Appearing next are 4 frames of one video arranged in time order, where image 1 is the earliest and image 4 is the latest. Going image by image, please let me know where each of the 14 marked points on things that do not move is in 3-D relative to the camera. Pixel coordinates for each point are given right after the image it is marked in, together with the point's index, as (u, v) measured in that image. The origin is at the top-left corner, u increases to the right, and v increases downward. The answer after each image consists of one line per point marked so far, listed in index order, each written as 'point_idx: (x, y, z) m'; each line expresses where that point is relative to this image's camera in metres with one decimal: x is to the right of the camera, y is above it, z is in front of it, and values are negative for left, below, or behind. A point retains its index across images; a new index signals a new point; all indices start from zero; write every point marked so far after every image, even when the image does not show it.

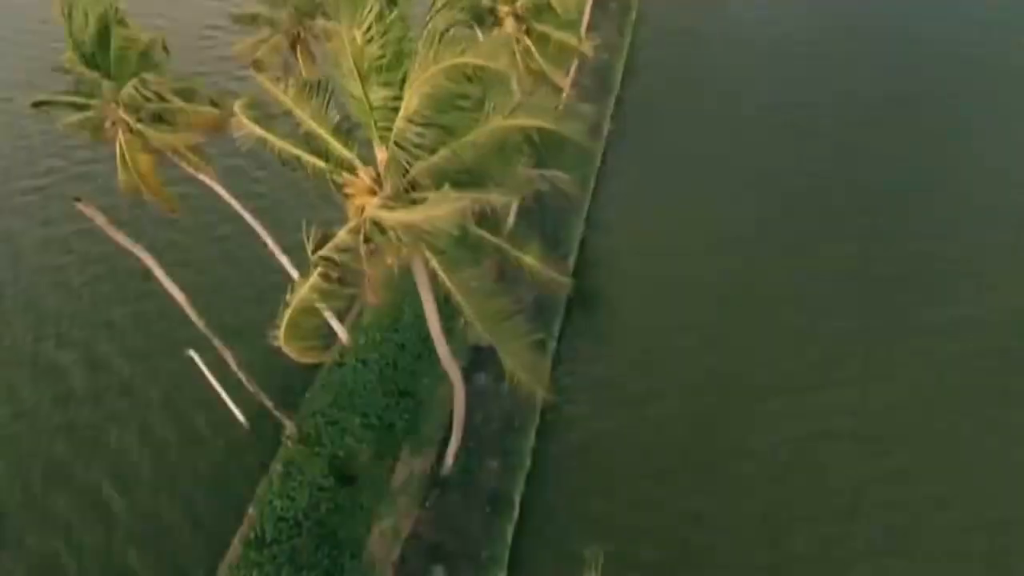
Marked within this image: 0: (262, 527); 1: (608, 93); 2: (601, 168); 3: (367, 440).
0: (-3.0, -2.9, +12.8) m
1: (+1.5, +3.5, +19.3) m
2: (+1.3, +2.0, +17.9) m
3: (-1.9, -2.0, +13.6) m
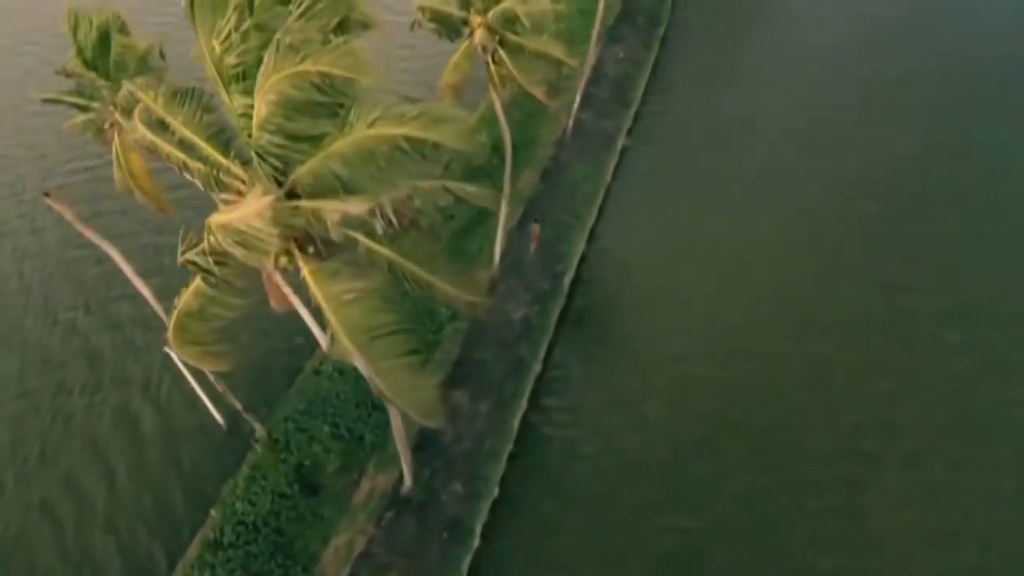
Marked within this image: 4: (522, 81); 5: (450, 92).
0: (-3.6, -2.9, +13.0) m
1: (+2.0, +3.2, +18.9) m
2: (+1.6, +1.7, +17.5) m
3: (-2.3, -2.1, +13.6) m
4: (+0.1, +2.5, +12.8) m
5: (-0.7, +2.3, +12.3) m
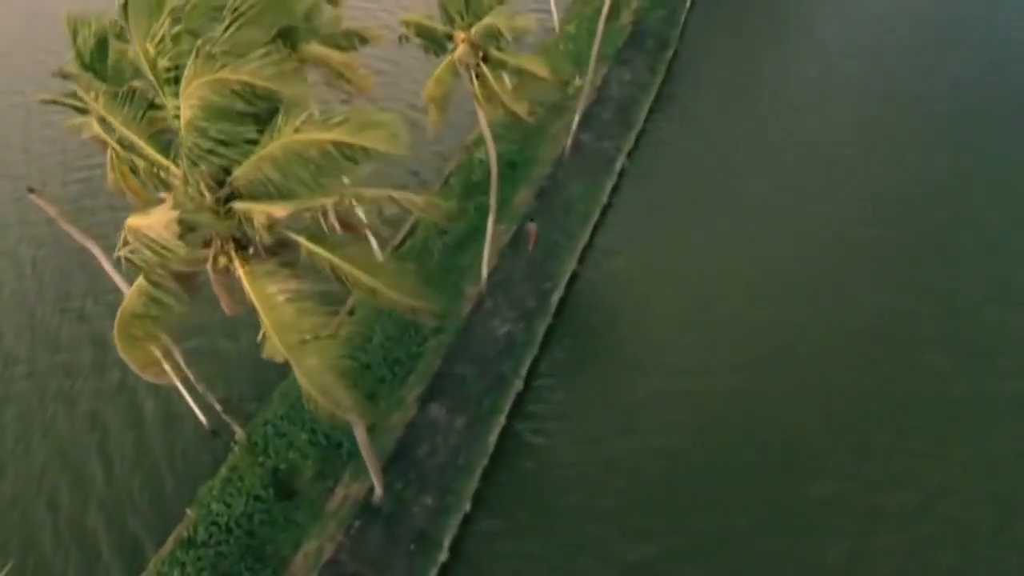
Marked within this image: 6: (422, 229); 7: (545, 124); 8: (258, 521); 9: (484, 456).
0: (-4.0, -3.0, +13.2) m
1: (+2.1, +2.8, +18.9) m
2: (+1.6, +1.4, +17.5) m
3: (-2.6, -2.2, +13.7) m
4: (-0.1, +2.3, +12.8) m
5: (-0.9, +2.1, +12.4) m
6: (-1.4, +0.9, +16.7) m
7: (+0.5, +2.9, +19.0) m
8: (-3.2, -2.9, +13.1) m
9: (-0.3, -2.2, +13.9) m
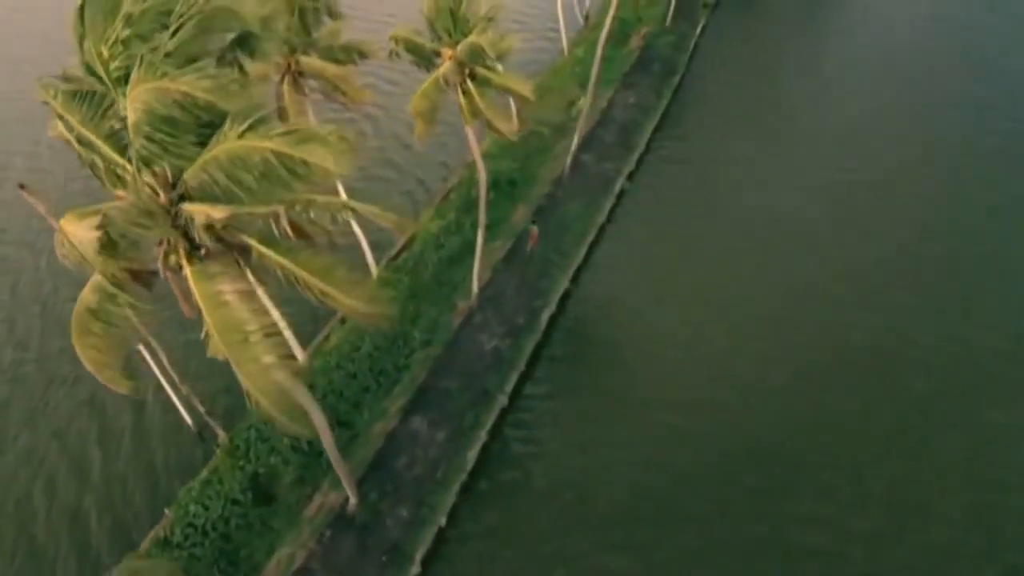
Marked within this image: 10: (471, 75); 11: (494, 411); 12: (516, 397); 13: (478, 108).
0: (-4.3, -3.0, +13.3) m
1: (+2.2, +2.4, +18.9) m
2: (+1.6, +1.0, +17.5) m
3: (-2.9, -2.3, +13.8) m
4: (-0.2, +2.1, +12.9) m
5: (-1.1, +2.0, +12.5) m
6: (-1.5, +0.7, +16.8) m
7: (+0.7, +2.6, +19.0) m
8: (-3.5, -2.9, +13.2) m
9: (-0.6, -2.4, +13.9) m
10: (-0.5, +2.6, +12.7) m
11: (-0.2, -1.7, +14.5) m
12: (+0.1, -1.5, +14.8) m
13: (-0.4, +2.2, +12.8) m
